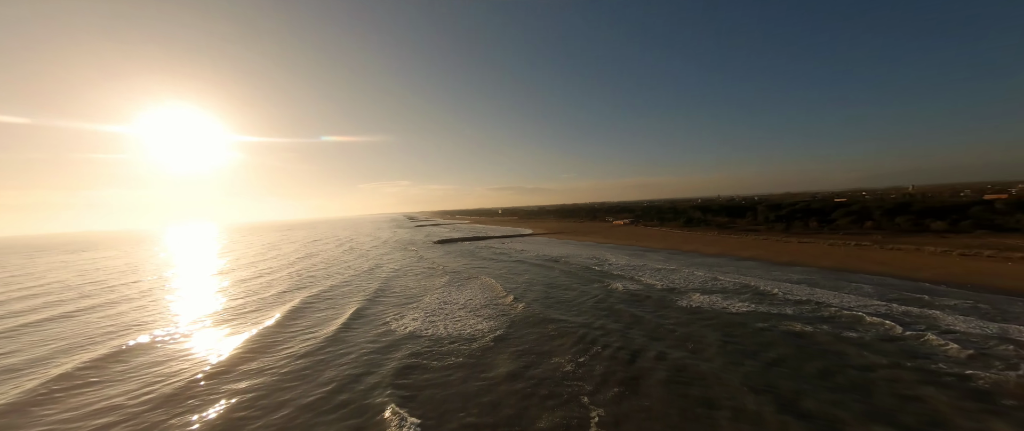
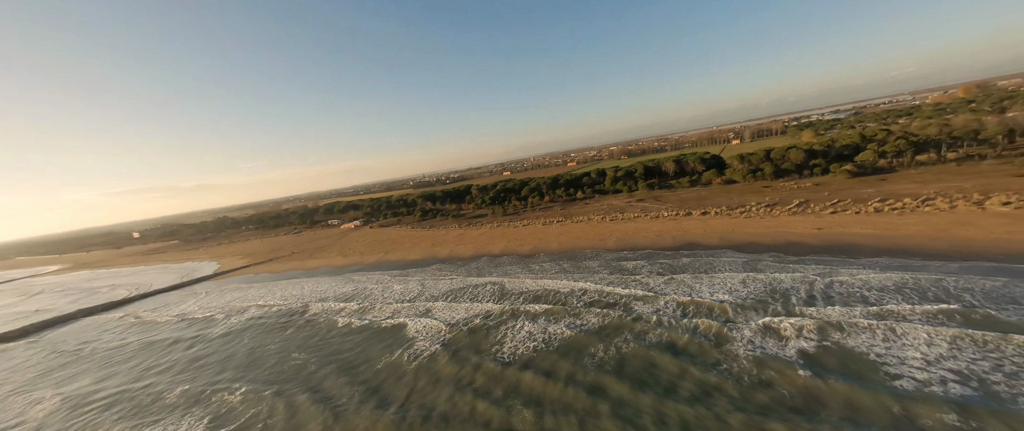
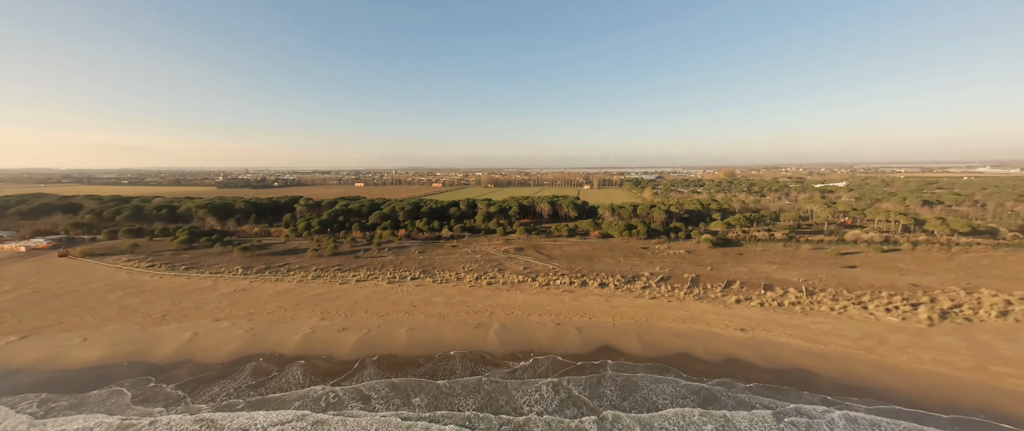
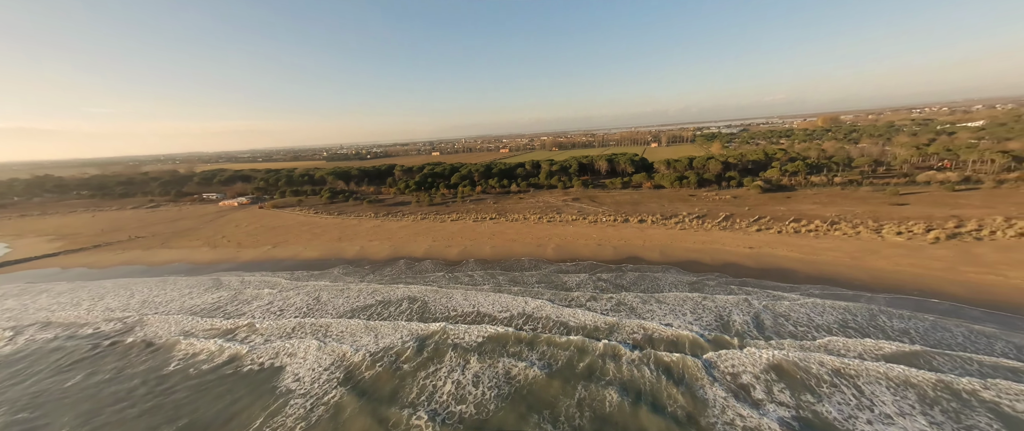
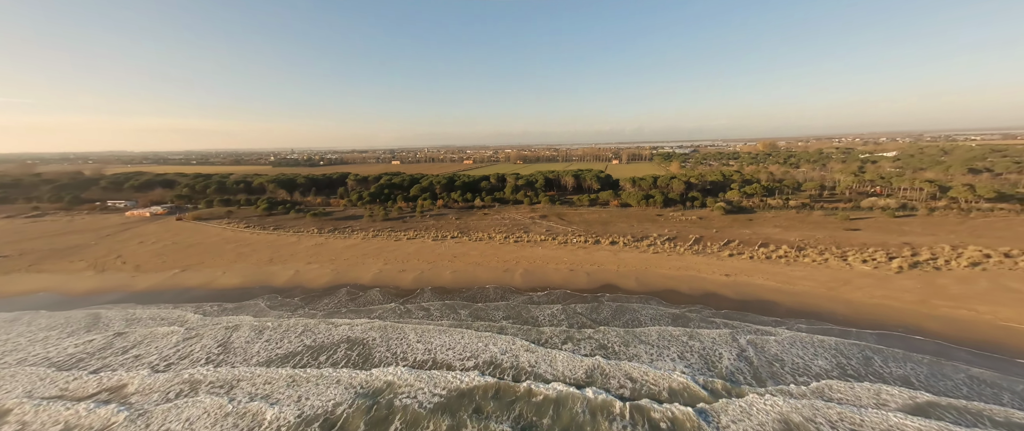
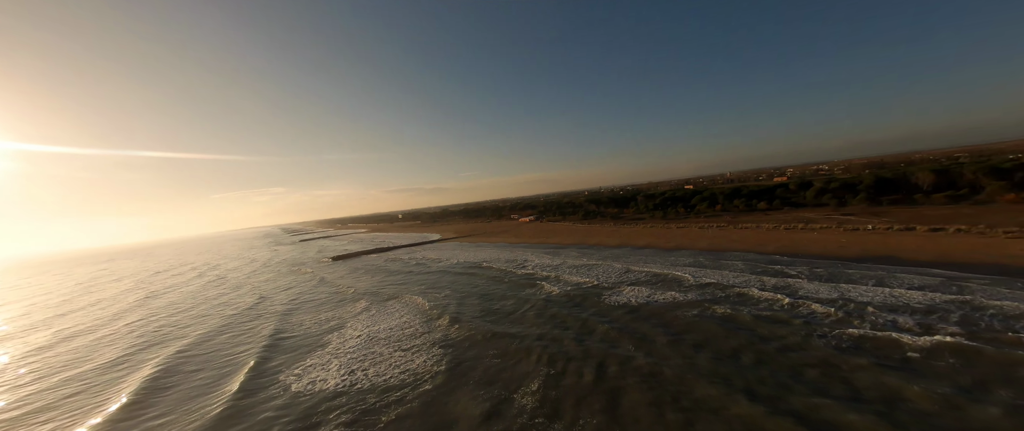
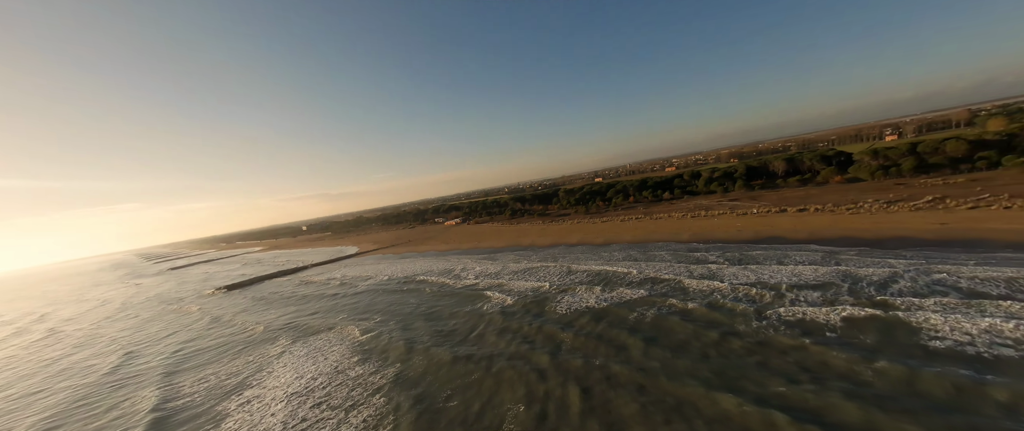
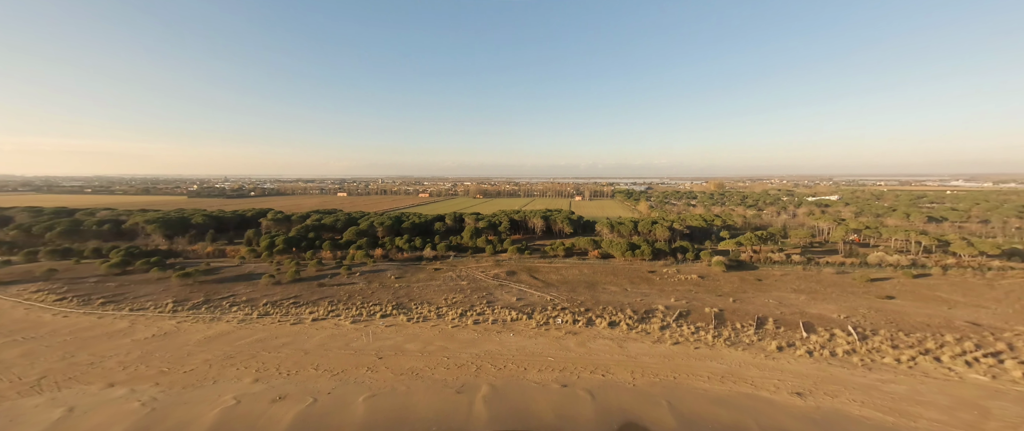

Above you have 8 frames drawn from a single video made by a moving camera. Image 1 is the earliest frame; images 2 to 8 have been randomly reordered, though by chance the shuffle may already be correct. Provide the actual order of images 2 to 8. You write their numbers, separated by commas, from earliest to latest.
6, 7, 2, 4, 5, 3, 8
